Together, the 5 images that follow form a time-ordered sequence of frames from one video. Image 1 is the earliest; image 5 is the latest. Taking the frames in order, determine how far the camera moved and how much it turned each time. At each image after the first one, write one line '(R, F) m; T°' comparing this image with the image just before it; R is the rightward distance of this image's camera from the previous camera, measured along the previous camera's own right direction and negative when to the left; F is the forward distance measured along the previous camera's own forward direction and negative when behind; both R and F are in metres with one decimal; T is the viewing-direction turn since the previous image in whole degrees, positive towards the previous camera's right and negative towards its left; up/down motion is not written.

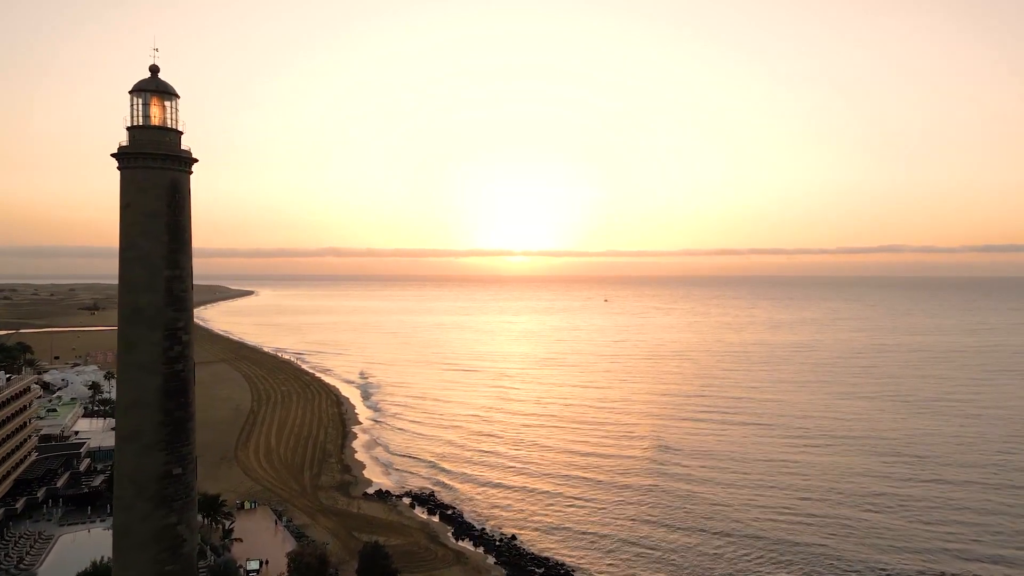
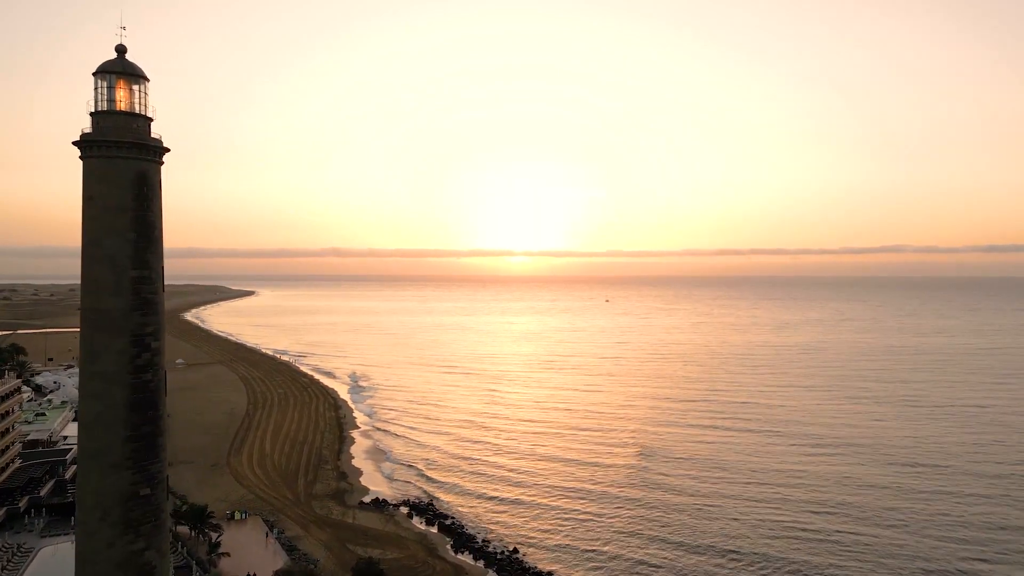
(0.0, +1.0) m; 0°
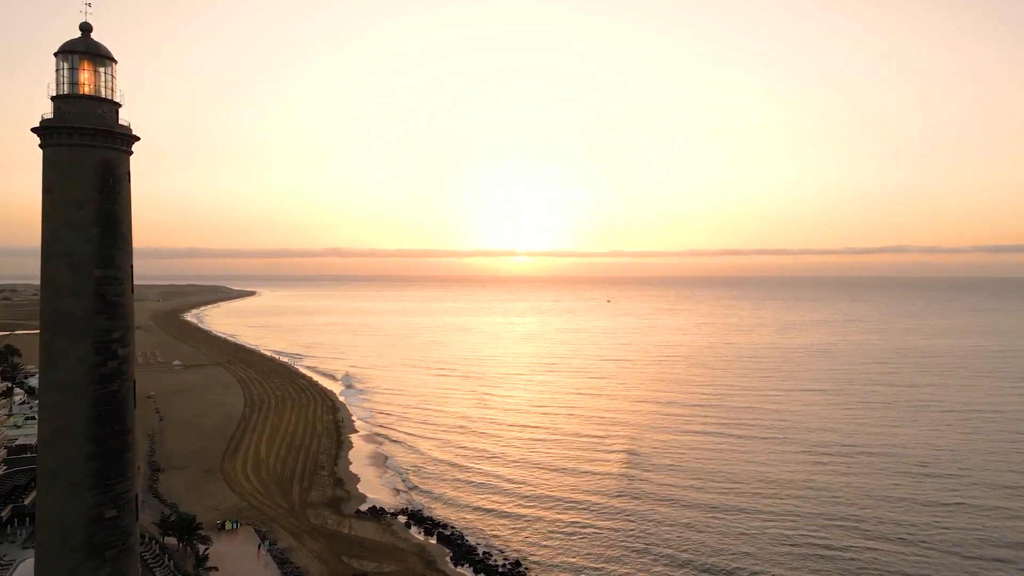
(0.0, +0.9) m; 0°
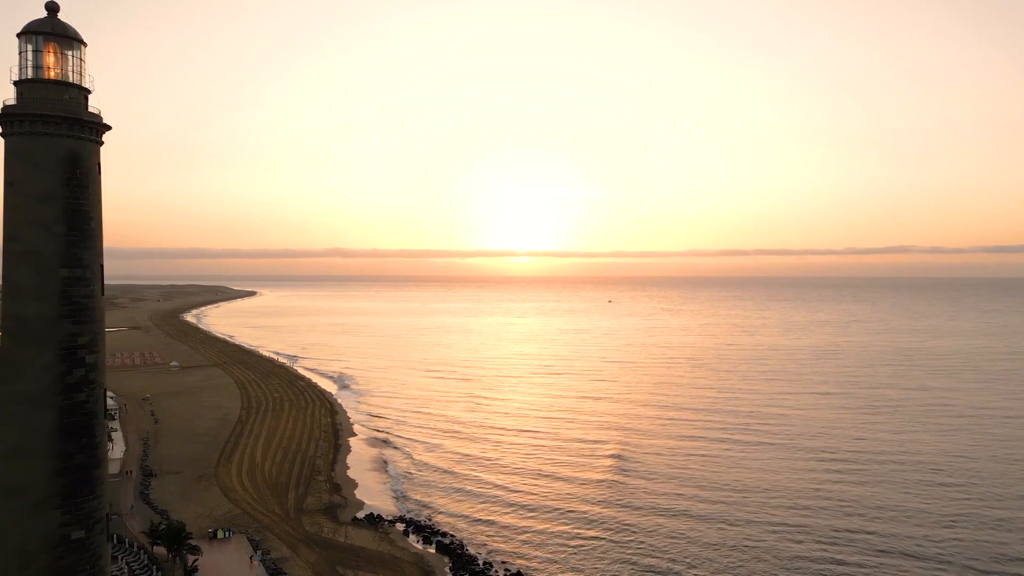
(0.0, +0.8) m; 0°
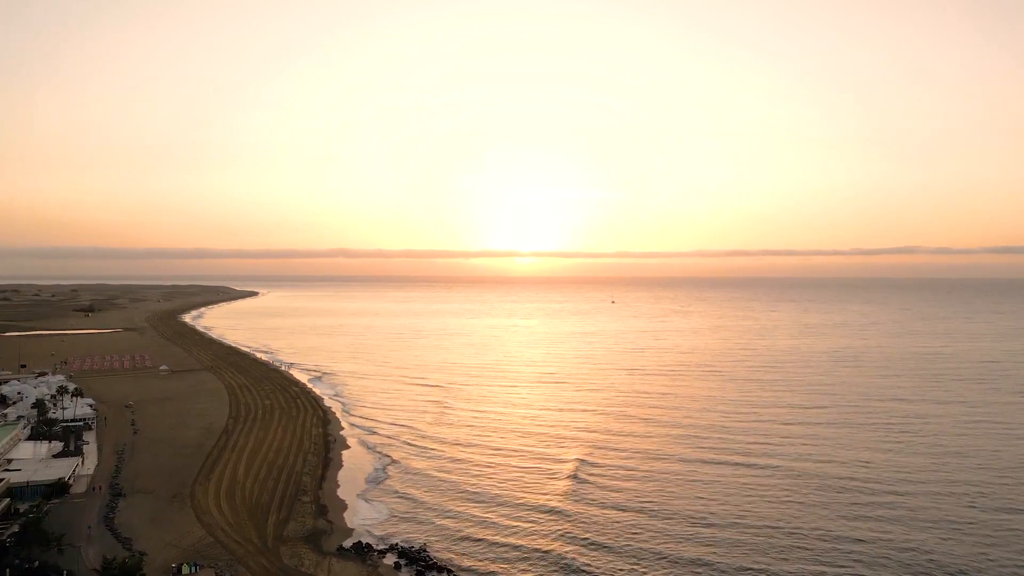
(-0.1, +2.7) m; 0°
